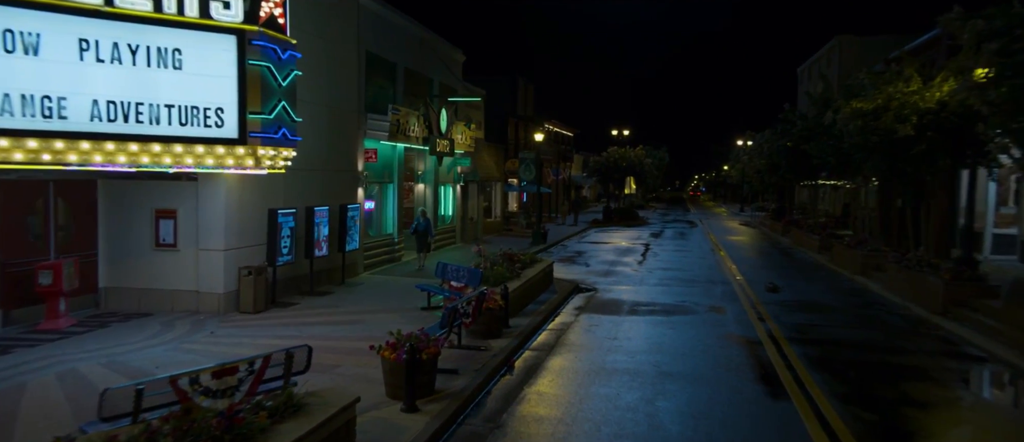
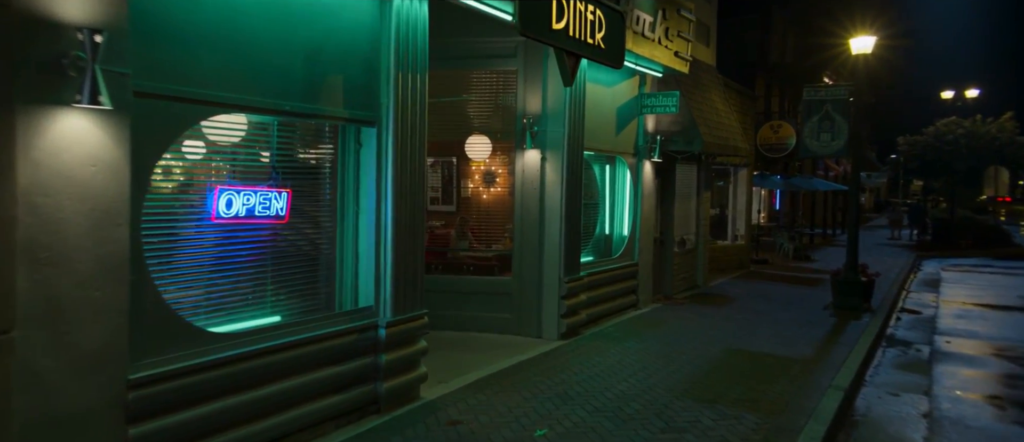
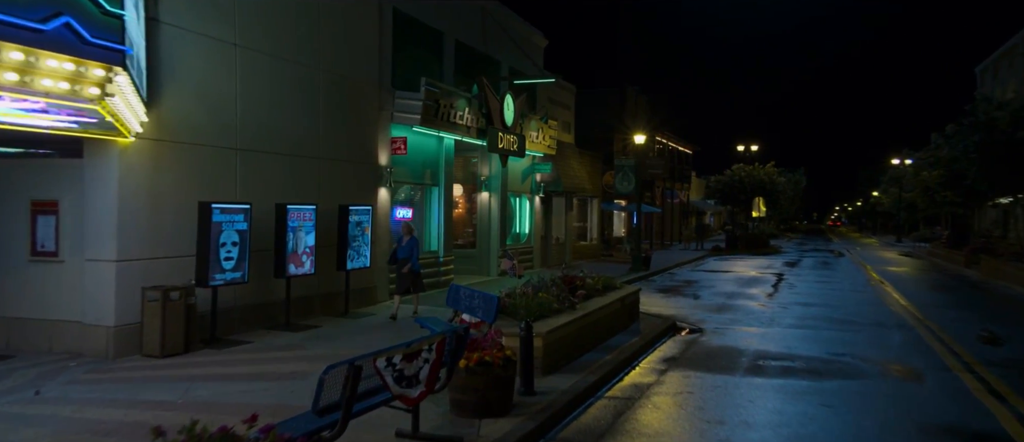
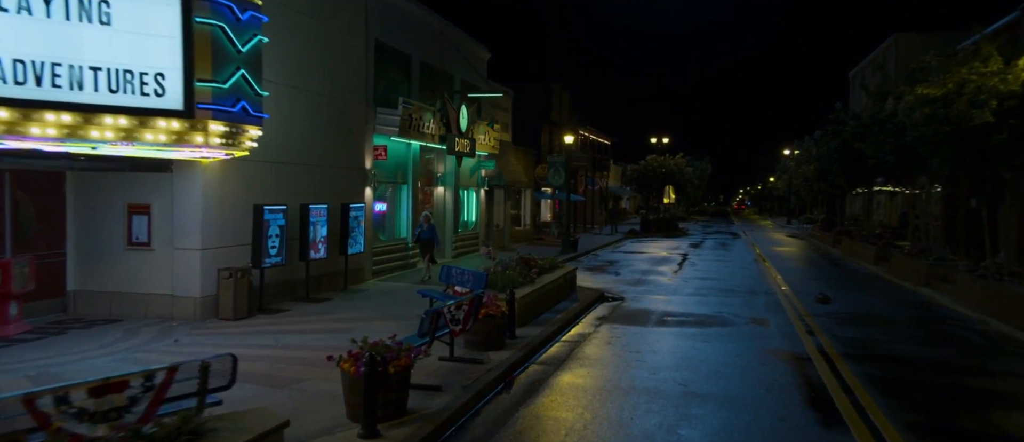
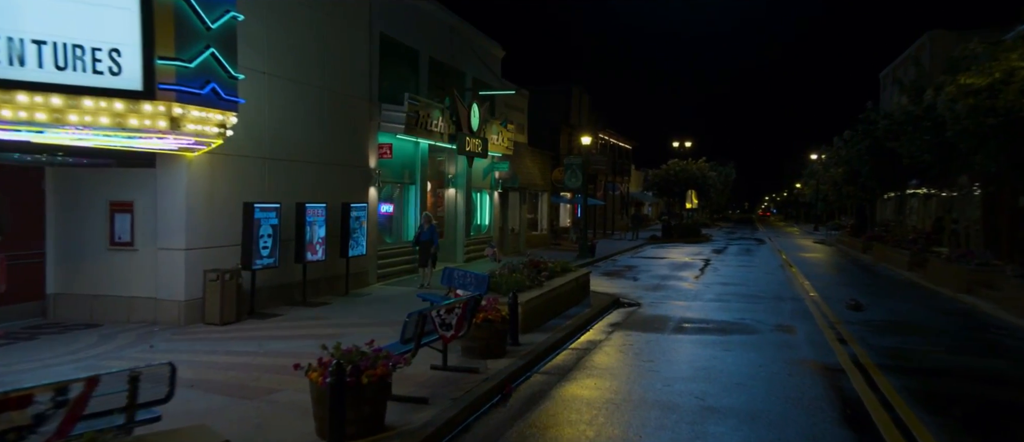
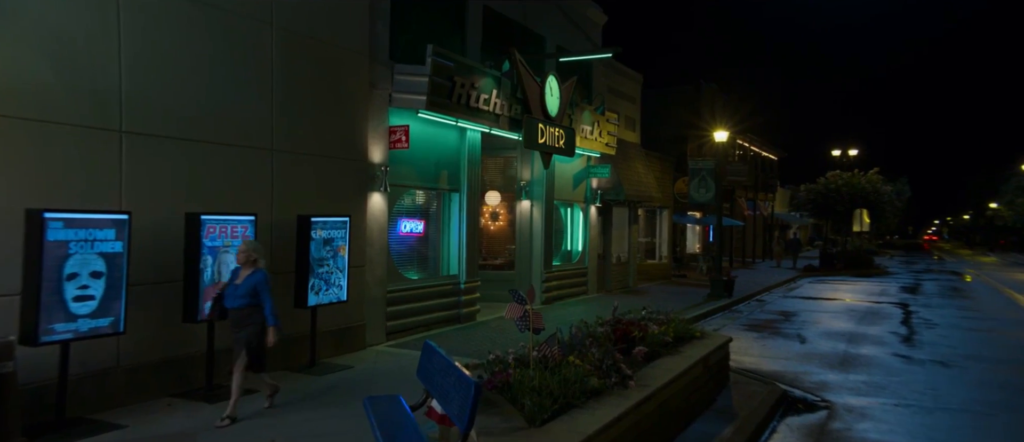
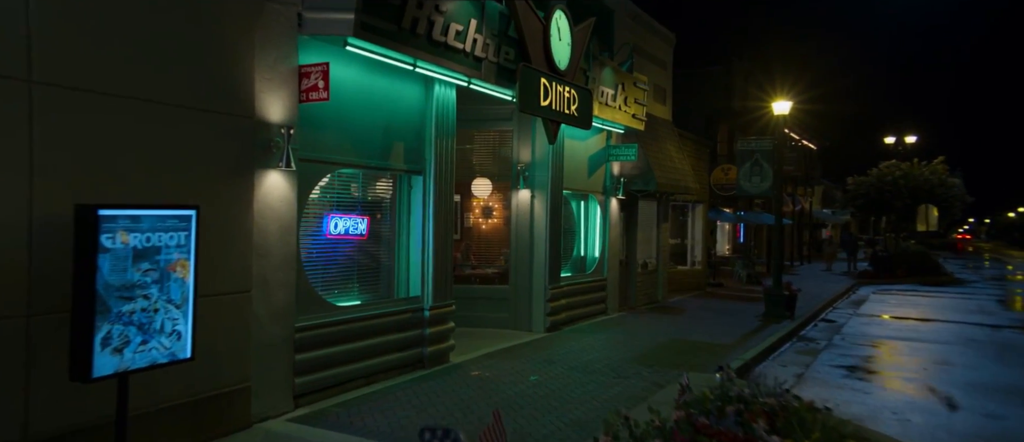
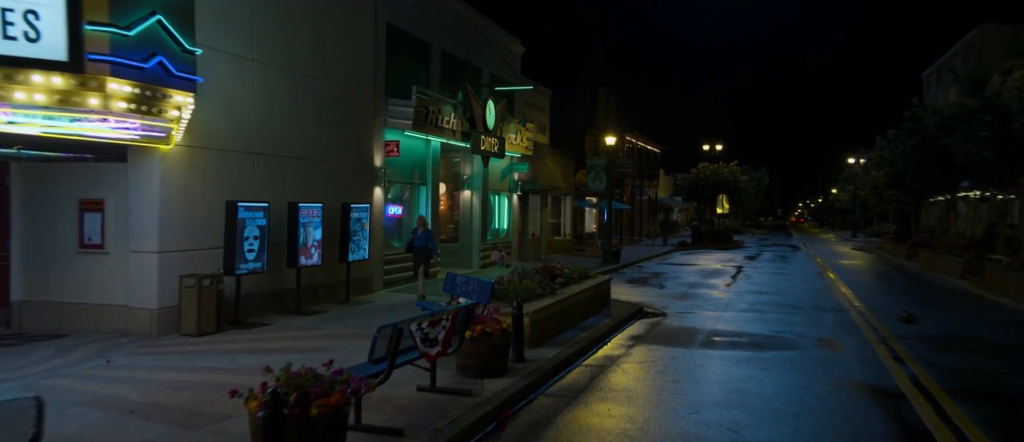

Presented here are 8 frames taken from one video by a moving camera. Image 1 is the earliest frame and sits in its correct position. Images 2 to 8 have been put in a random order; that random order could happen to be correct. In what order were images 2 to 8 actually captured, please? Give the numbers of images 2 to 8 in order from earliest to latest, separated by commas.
4, 5, 8, 3, 6, 7, 2
